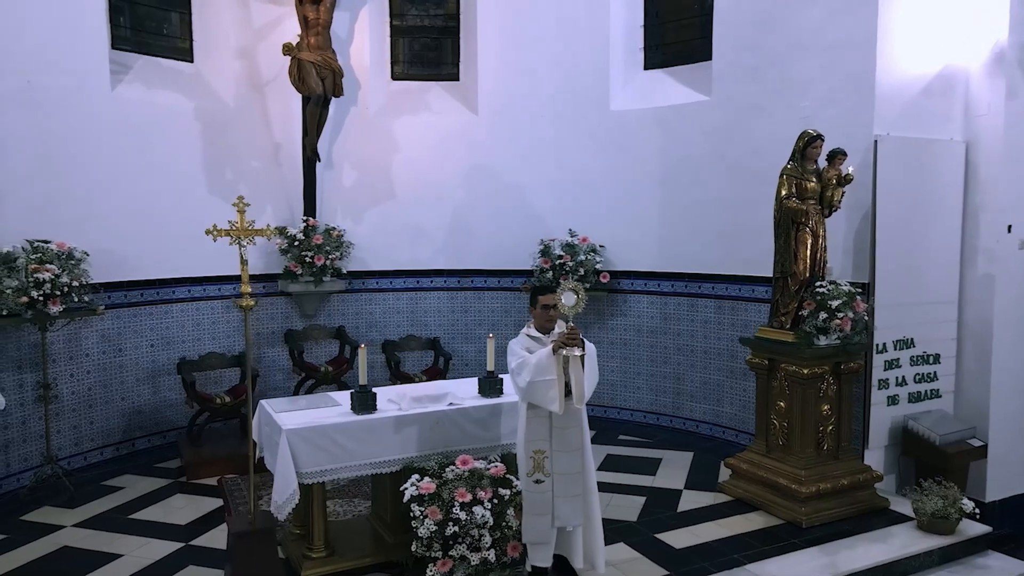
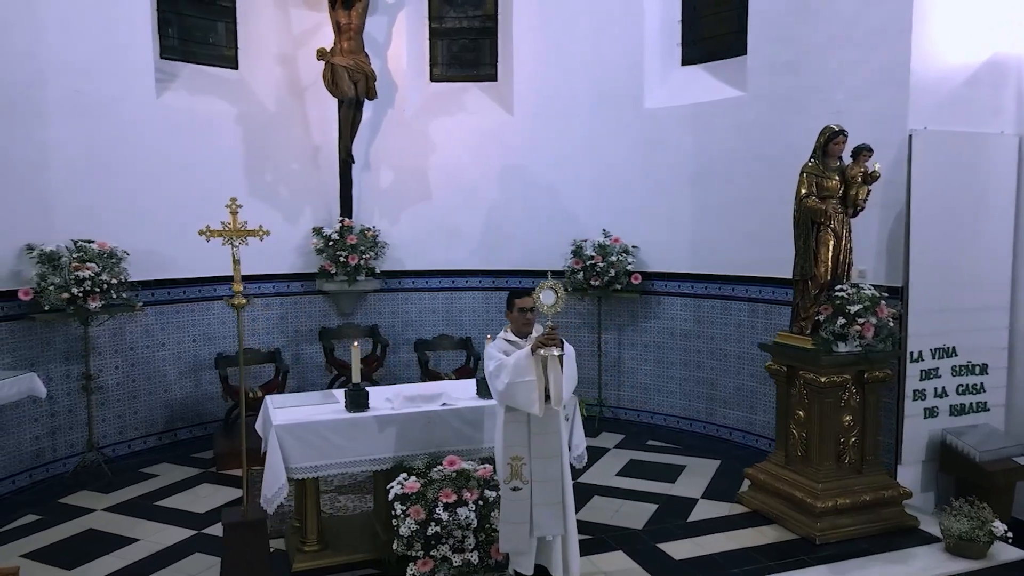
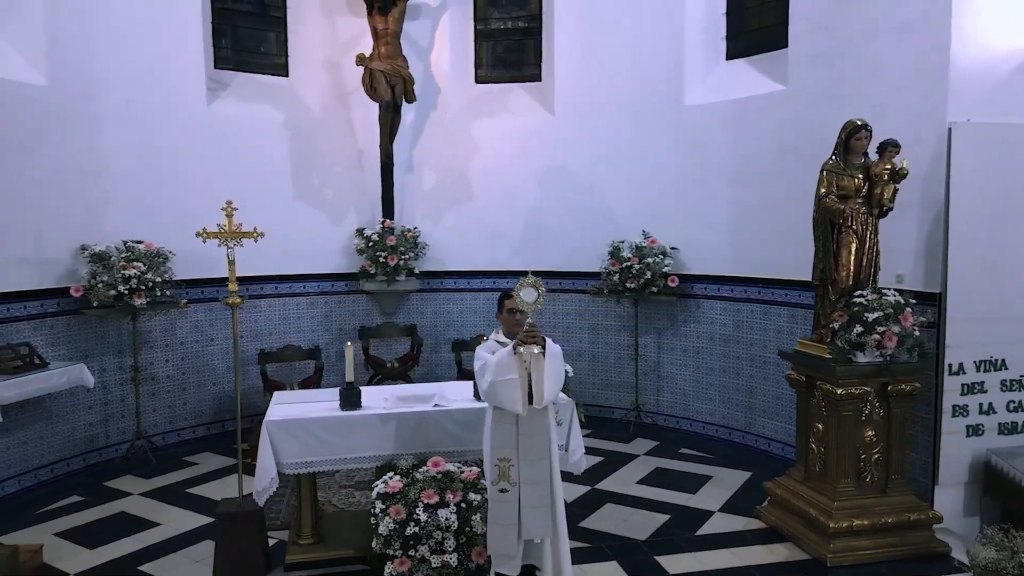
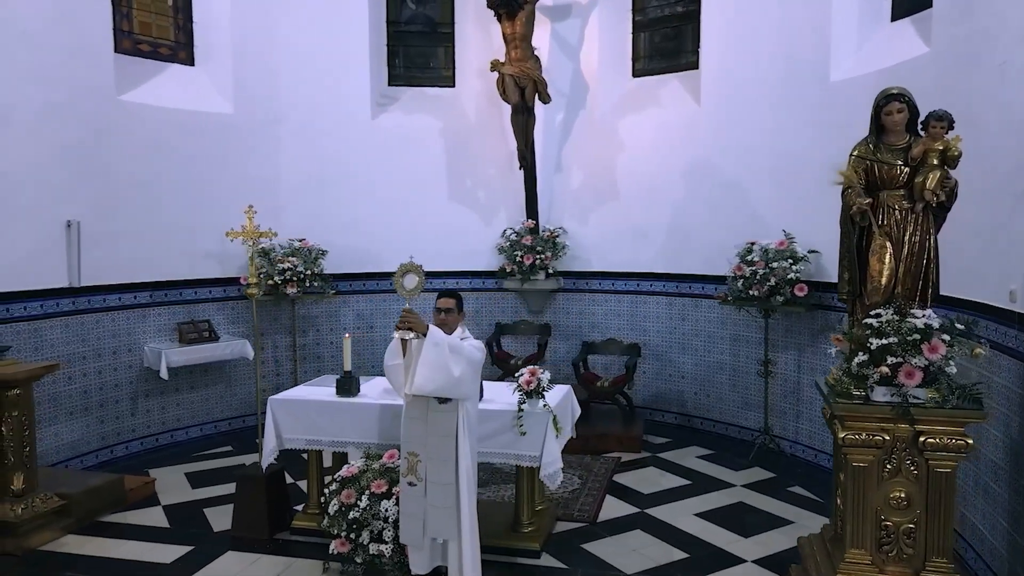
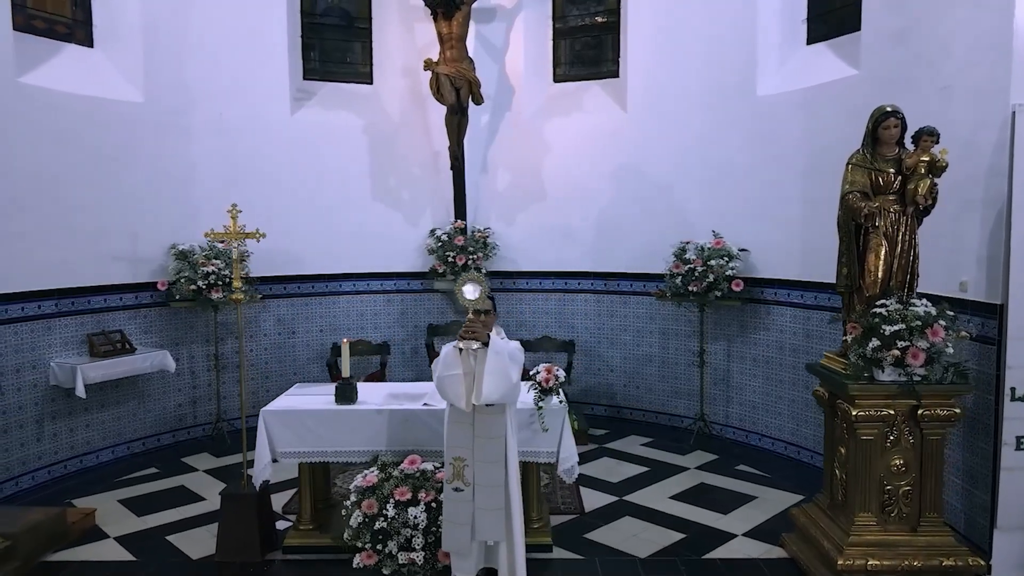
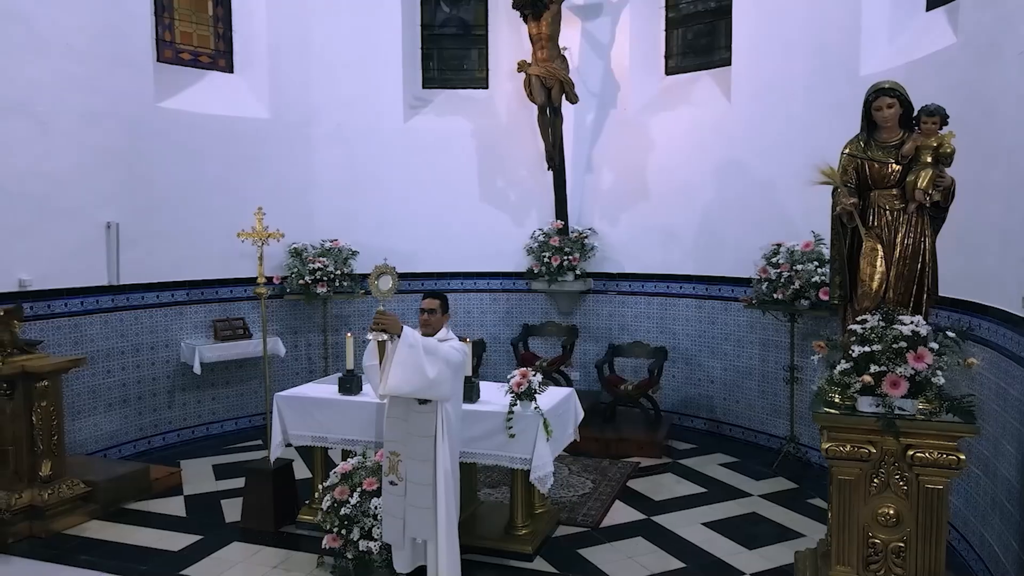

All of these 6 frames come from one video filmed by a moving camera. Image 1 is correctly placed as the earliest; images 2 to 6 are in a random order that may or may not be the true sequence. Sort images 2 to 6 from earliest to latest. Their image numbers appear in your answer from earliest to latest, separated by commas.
2, 3, 5, 4, 6
